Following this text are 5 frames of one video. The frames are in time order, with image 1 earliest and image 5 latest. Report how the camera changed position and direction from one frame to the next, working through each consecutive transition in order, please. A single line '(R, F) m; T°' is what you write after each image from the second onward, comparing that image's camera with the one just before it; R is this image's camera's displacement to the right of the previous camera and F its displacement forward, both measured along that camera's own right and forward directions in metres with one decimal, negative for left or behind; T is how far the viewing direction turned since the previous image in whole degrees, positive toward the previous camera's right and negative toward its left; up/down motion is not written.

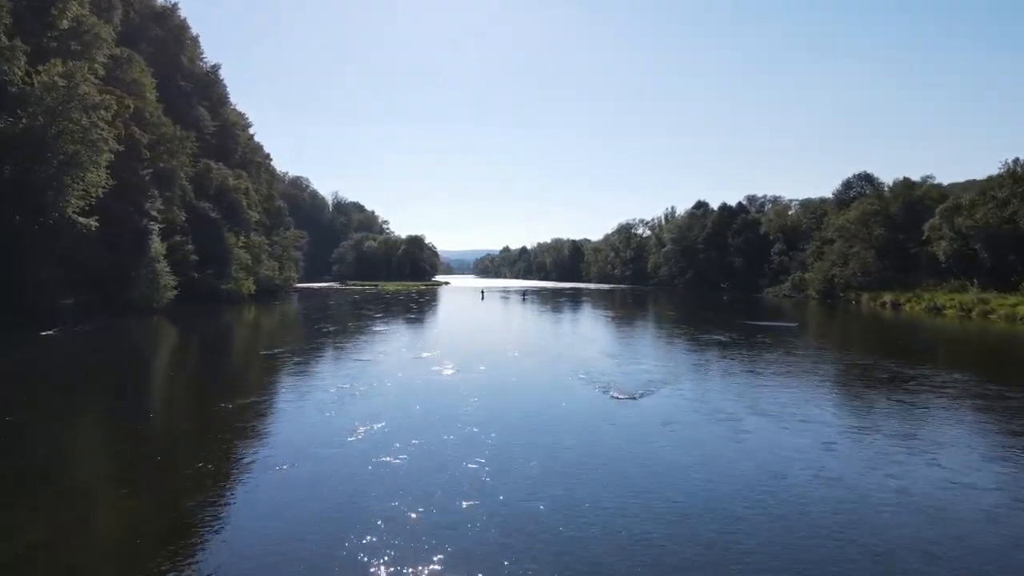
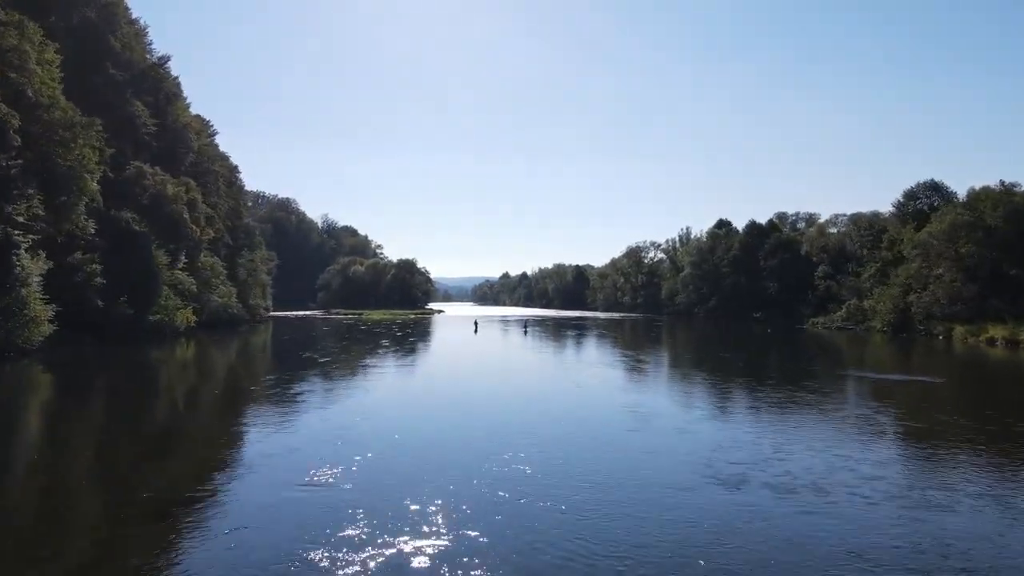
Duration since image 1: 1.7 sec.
(0.0, +8.9) m; 0°
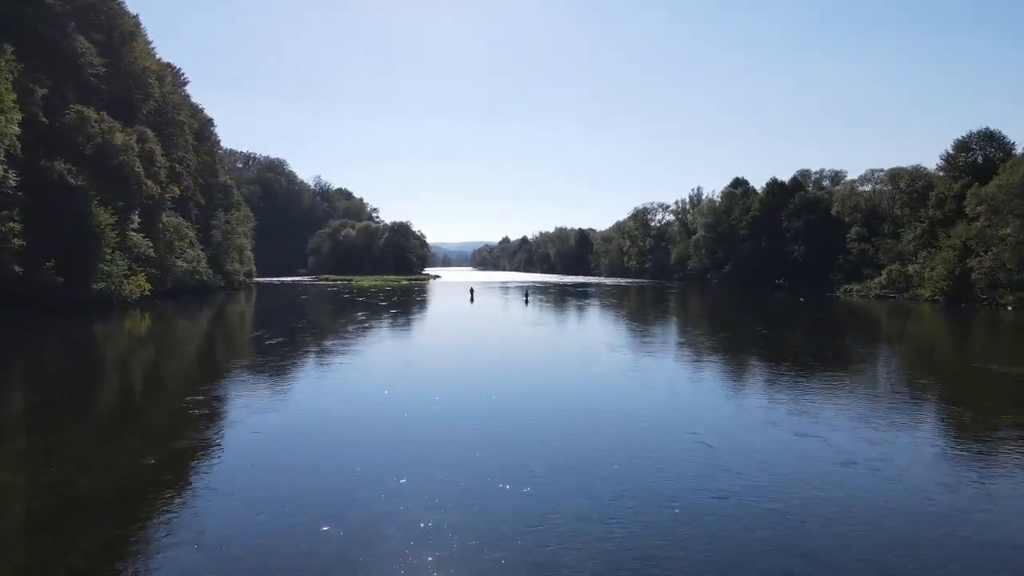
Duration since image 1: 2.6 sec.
(0.0, +4.9) m; 0°
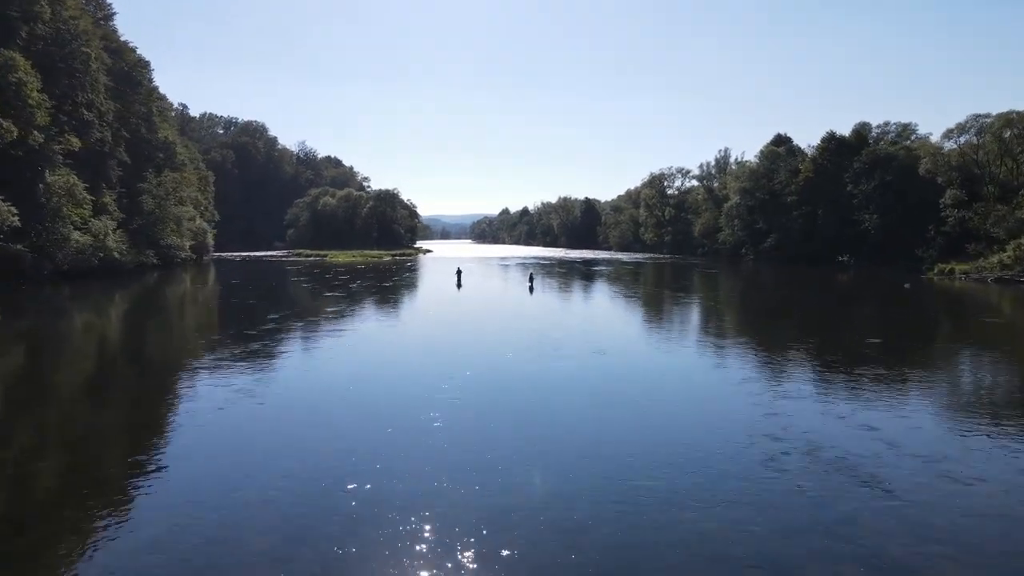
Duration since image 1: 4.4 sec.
(0.0, +10.1) m; 0°
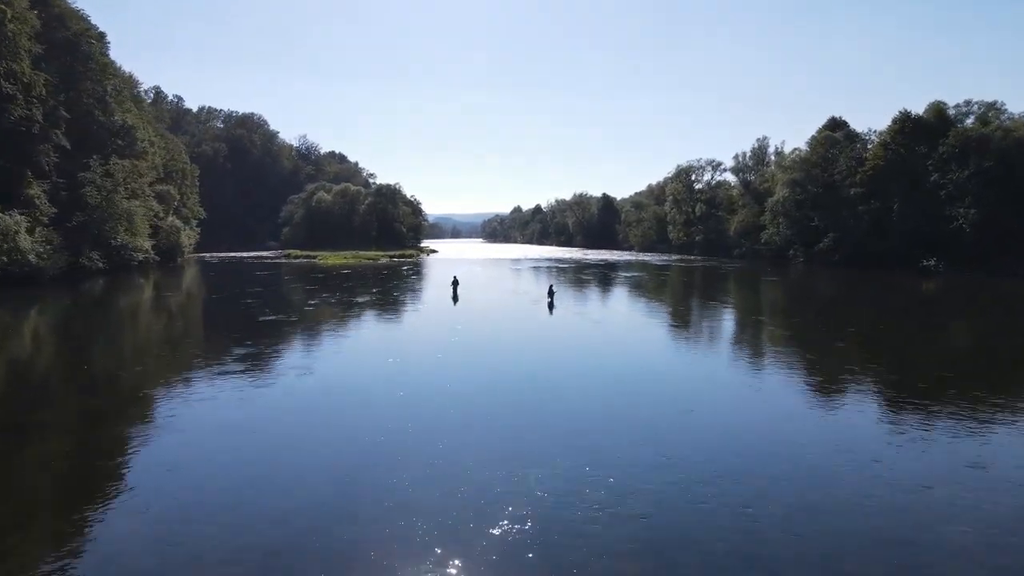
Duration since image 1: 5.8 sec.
(0.0, +7.2) m; -1°
